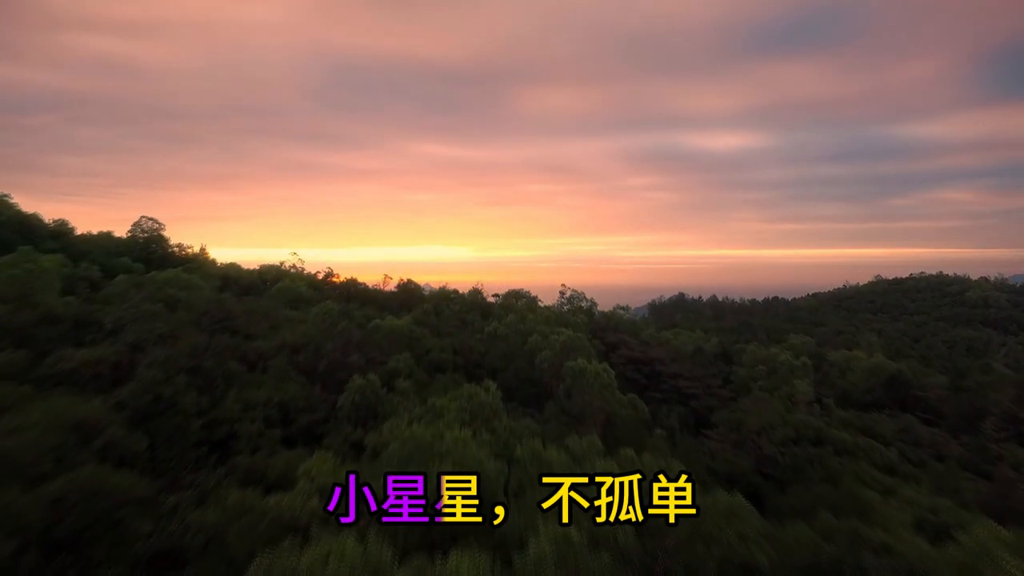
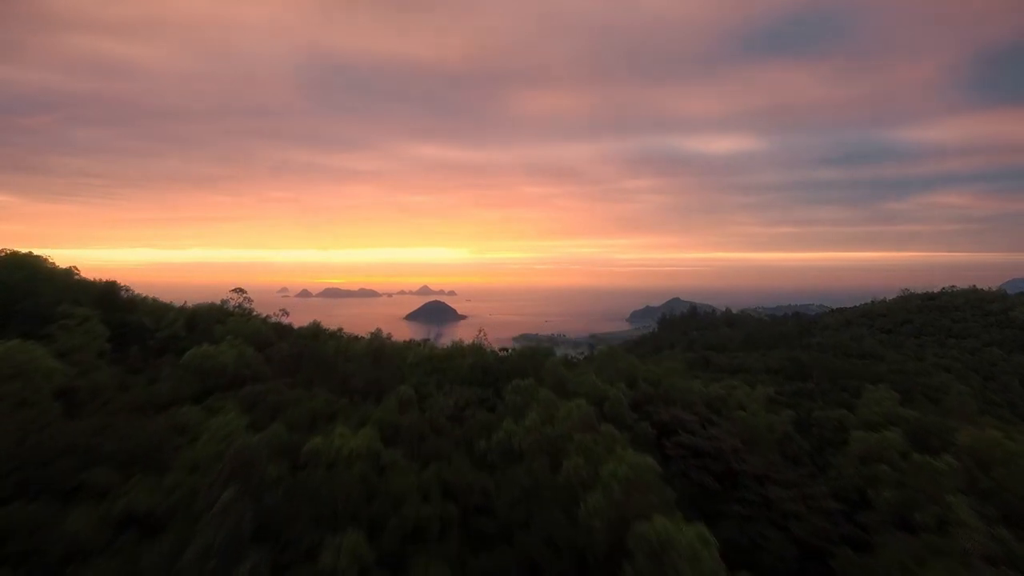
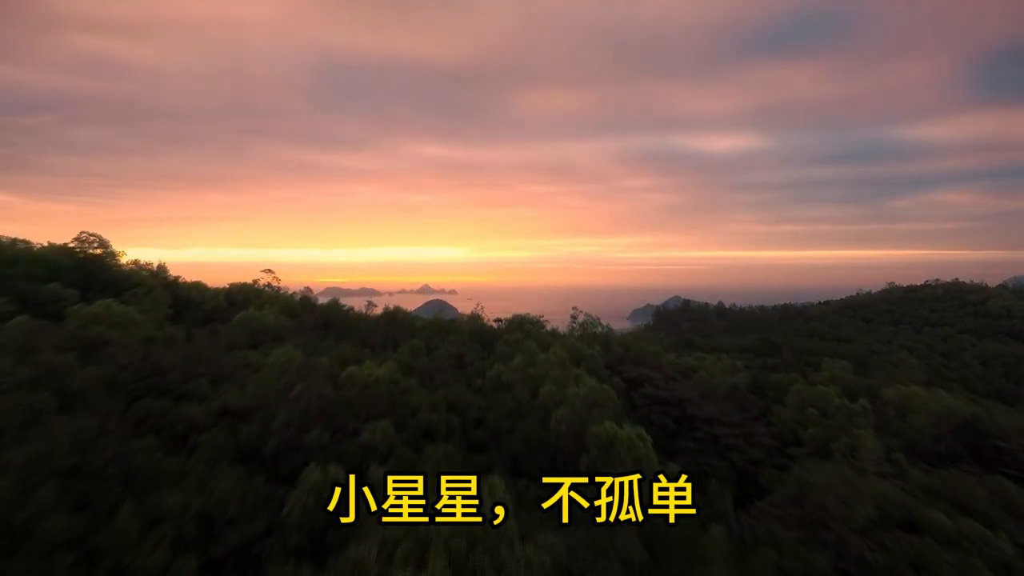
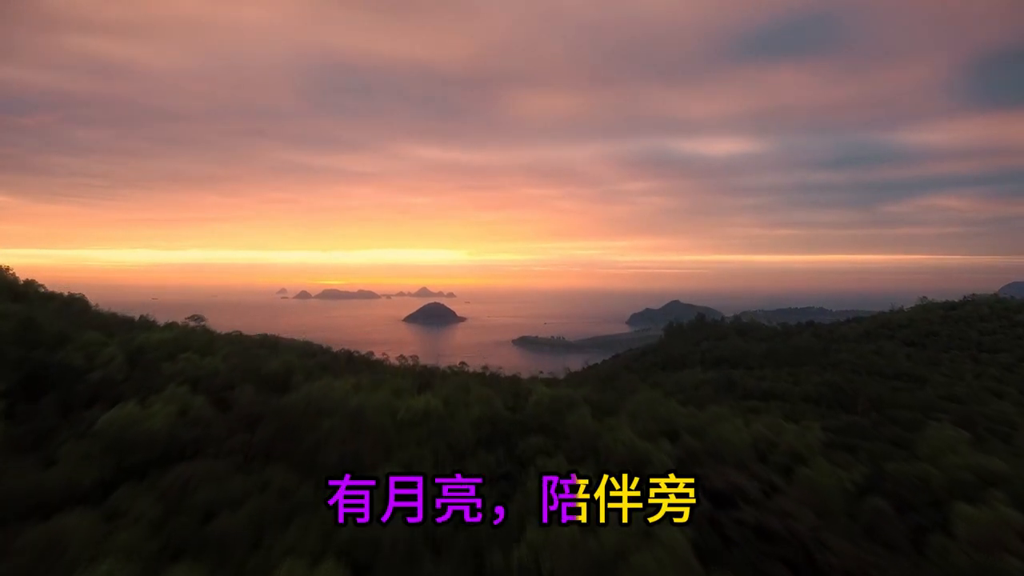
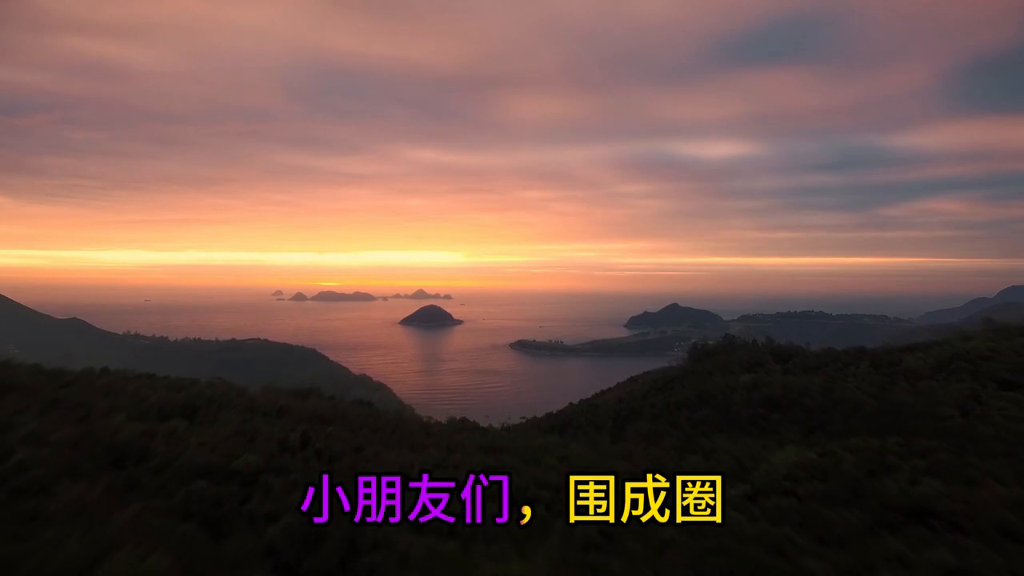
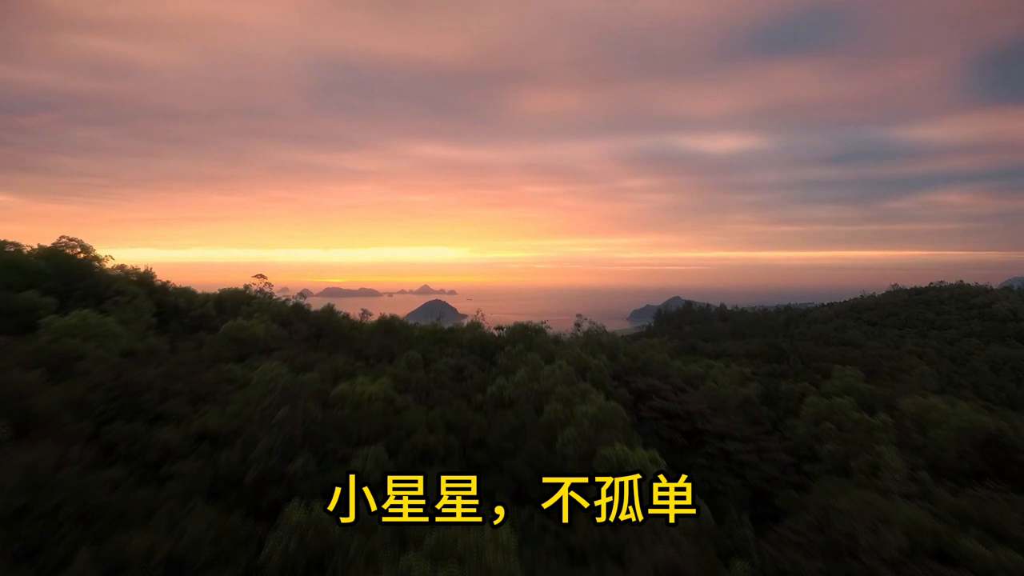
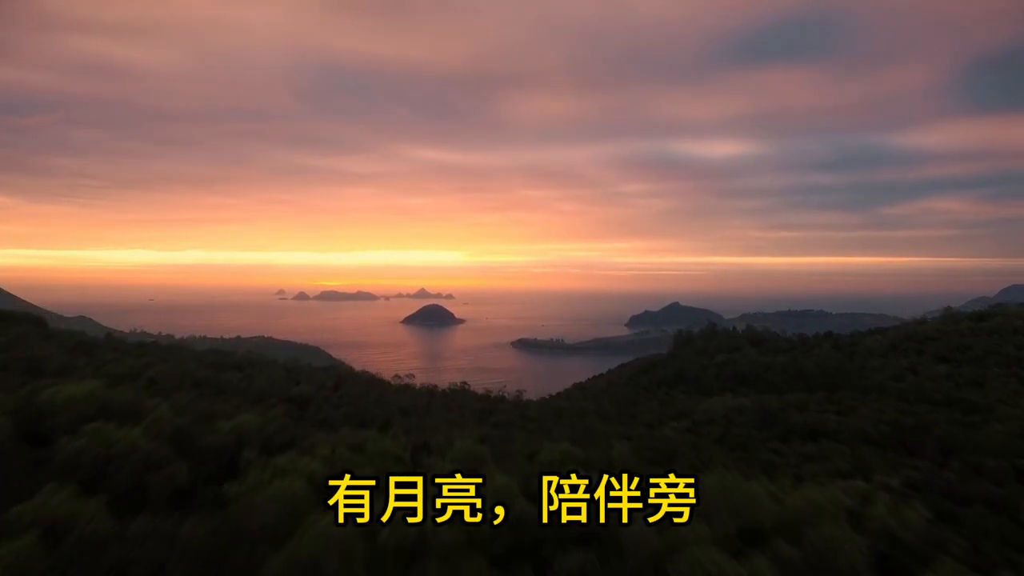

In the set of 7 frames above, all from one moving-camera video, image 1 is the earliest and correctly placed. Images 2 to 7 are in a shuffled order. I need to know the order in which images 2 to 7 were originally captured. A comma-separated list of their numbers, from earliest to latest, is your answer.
3, 6, 2, 4, 7, 5
